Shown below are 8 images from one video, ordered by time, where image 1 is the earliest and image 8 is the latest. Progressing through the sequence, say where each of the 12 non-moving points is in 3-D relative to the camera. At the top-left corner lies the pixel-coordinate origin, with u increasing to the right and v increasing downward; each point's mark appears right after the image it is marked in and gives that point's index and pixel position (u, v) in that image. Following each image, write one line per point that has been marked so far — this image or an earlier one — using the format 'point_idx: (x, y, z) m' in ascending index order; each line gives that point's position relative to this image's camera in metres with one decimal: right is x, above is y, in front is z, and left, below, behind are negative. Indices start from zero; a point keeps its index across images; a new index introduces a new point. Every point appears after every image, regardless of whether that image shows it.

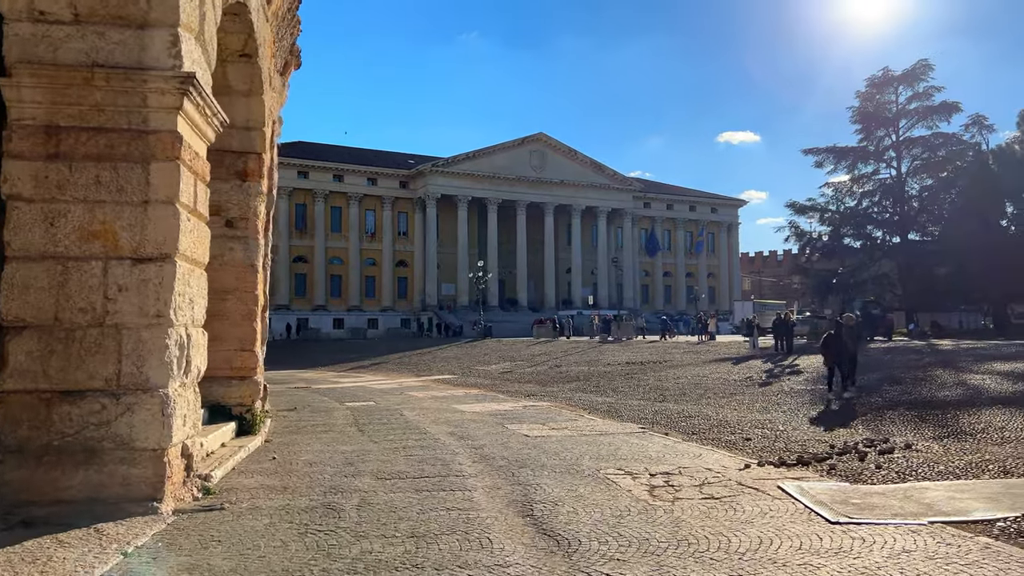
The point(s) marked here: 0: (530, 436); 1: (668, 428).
0: (+0.2, -1.8, +9.5) m
1: (+2.0, -1.9, +10.0) m
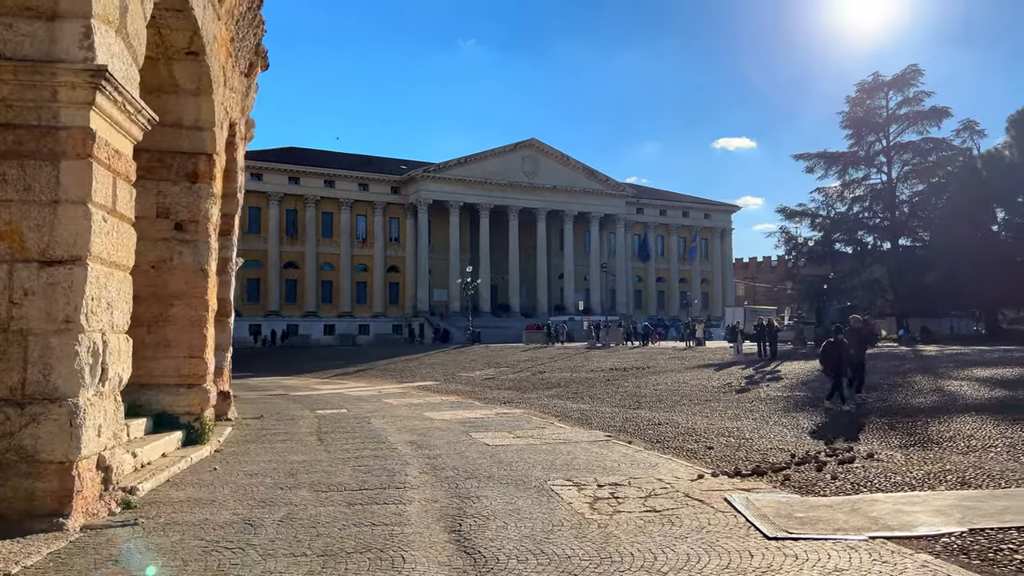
0: (-0.3, -1.9, +9.2) m
1: (+1.5, -1.9, +9.8) m
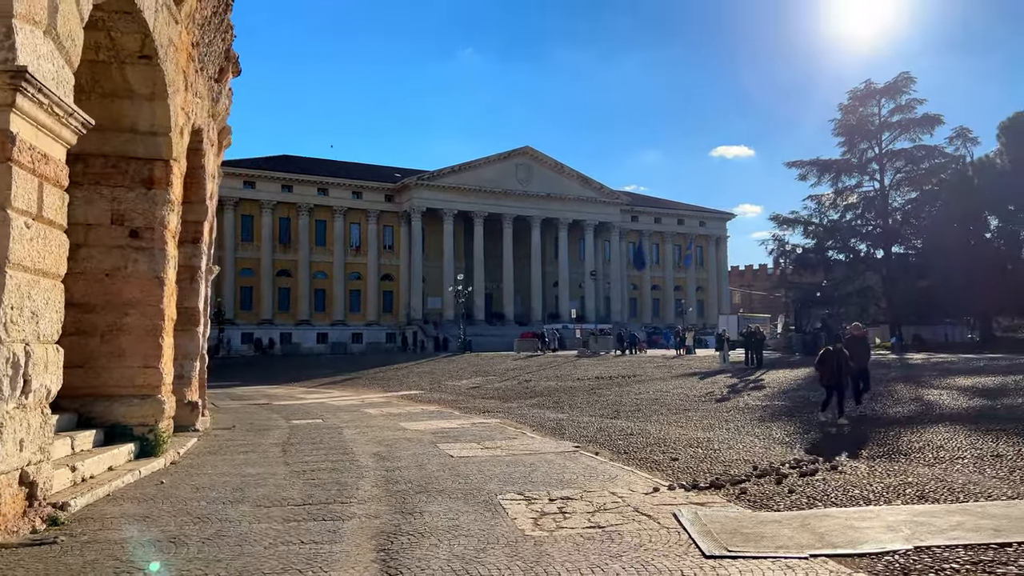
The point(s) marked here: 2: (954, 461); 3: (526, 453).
0: (-0.7, -2.0, +9.0) m
1: (+1.1, -2.0, +9.6) m
2: (+4.1, -1.6, +7.0) m
3: (+0.2, -2.0, +9.2) m
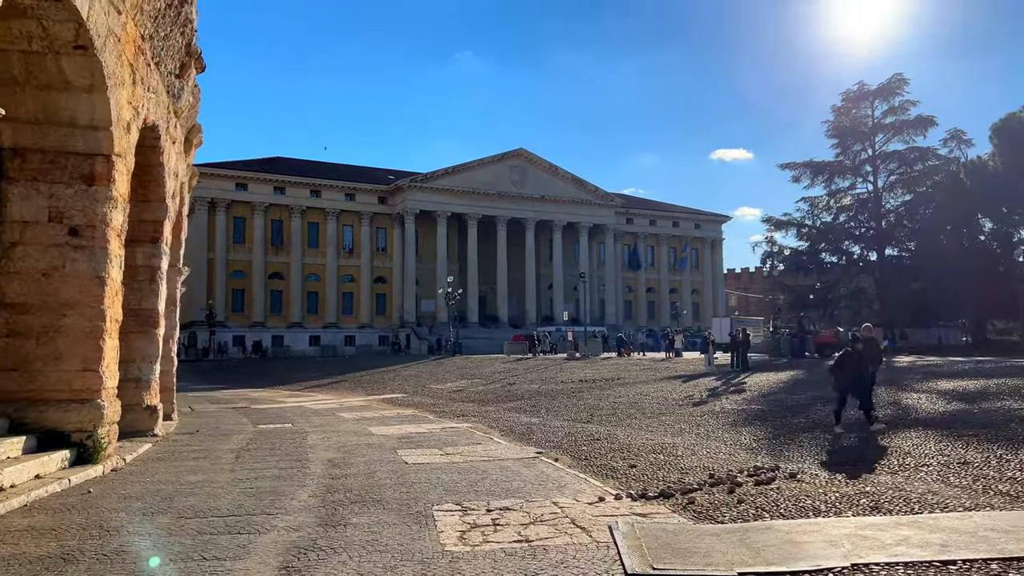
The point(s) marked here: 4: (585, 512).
0: (-1.2, -2.0, +8.7) m
1: (+0.6, -2.0, +9.3) m
2: (+3.6, -1.6, +6.7) m
3: (-0.3, -2.0, +8.9) m
4: (+0.5, -1.7, +5.6) m
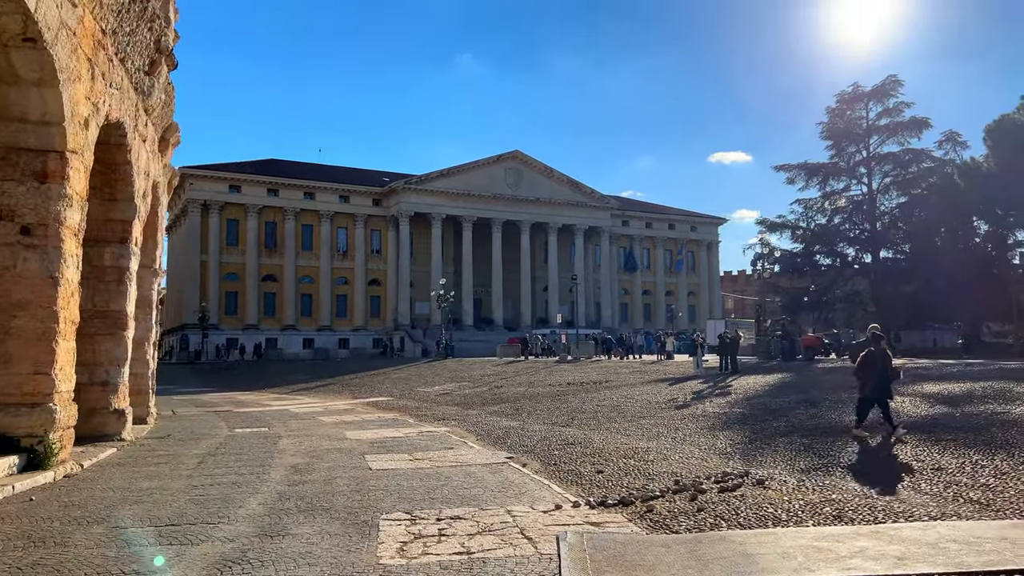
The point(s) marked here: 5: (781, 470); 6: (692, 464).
0: (-1.6, -2.0, +8.5) m
1: (+0.2, -2.0, +9.0) m
2: (+3.2, -1.6, +6.5) m
3: (-0.7, -2.0, +8.6) m
4: (+0.2, -1.6, +5.4) m
5: (+2.5, -1.7, +7.2) m
6: (+1.8, -1.8, +7.8) m
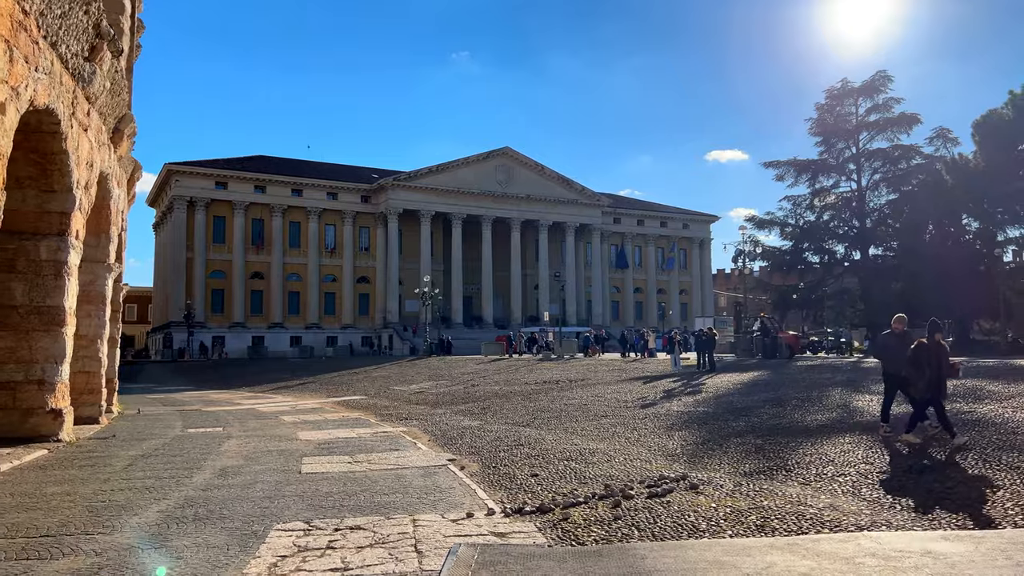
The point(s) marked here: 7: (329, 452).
0: (-2.2, -1.9, +8.0) m
1: (-0.4, -2.0, +8.6) m
2: (+2.6, -1.5, +6.1) m
3: (-1.4, -1.9, +8.2) m
4: (-0.5, -1.6, +4.9) m
5: (+1.9, -1.6, +6.8) m
6: (+1.2, -1.7, +7.3) m
7: (-2.4, -2.1, +9.9) m
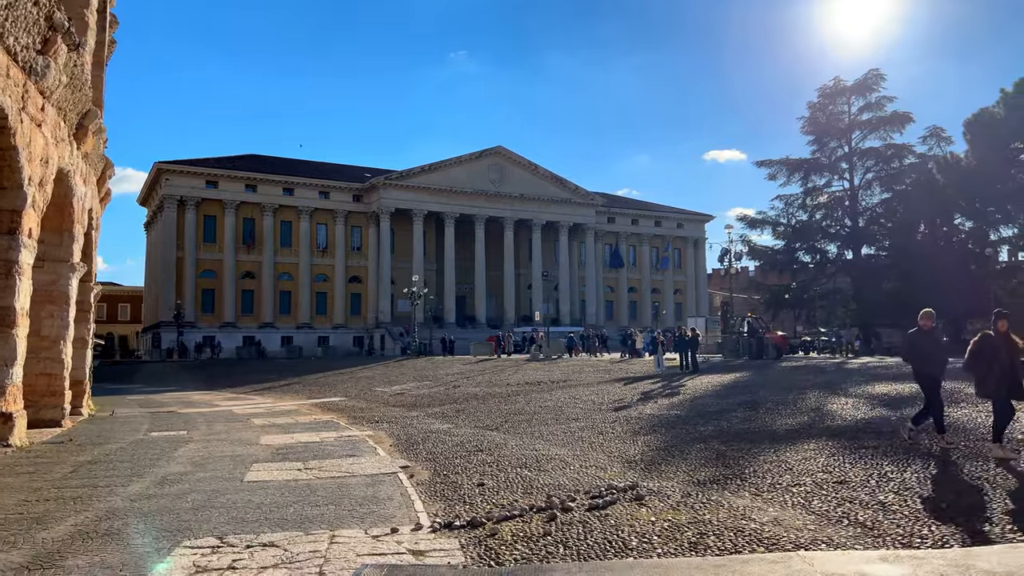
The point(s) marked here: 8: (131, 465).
0: (-2.7, -1.9, +7.7) m
1: (-0.9, -2.0, +8.3) m
2: (+2.1, -1.5, +5.8) m
3: (-1.8, -1.9, +7.9) m
4: (-1.0, -1.6, +4.6) m
5: (+1.4, -1.6, +6.4) m
6: (+0.7, -1.7, +7.0) m
7: (-2.8, -2.1, +9.6) m
8: (-4.6, -2.1, +9.2) m
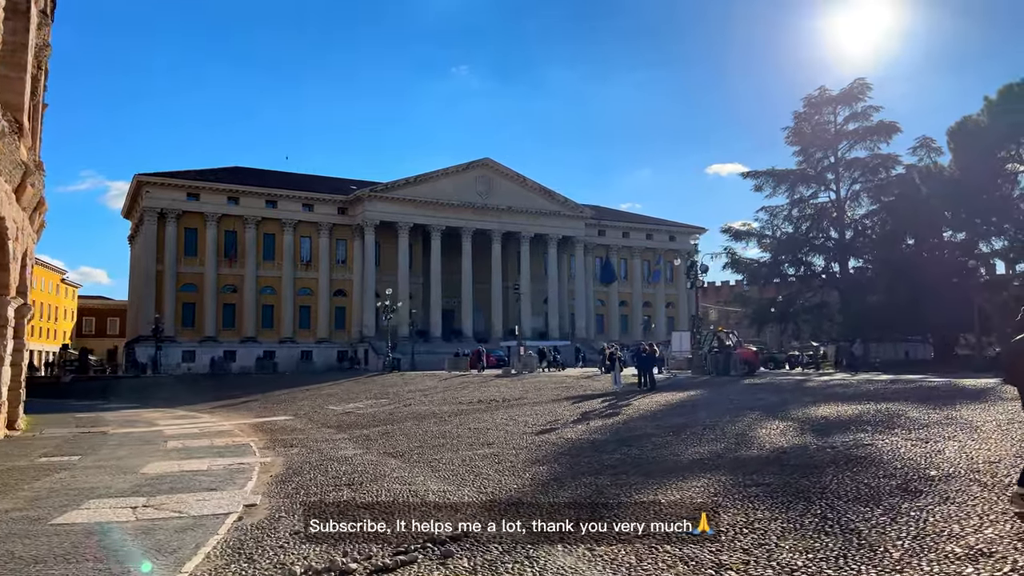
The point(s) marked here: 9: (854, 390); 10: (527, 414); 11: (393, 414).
0: (-4.1, -2.1, +6.7) m
1: (-2.3, -2.1, +7.3) m
2: (+0.7, -1.6, +4.8) m
3: (-3.2, -2.1, +6.9) m
4: (-2.3, -1.7, +3.7) m
5: (0.0, -1.7, +5.5) m
6: (-0.7, -1.8, +6.1) m
7: (-4.2, -2.3, +8.6) m
8: (-5.9, -2.3, +8.2) m
9: (+6.9, -2.0, +15.3) m
10: (+0.4, -2.6, +15.7) m
11: (-3.0, -3.2, +19.1) m
